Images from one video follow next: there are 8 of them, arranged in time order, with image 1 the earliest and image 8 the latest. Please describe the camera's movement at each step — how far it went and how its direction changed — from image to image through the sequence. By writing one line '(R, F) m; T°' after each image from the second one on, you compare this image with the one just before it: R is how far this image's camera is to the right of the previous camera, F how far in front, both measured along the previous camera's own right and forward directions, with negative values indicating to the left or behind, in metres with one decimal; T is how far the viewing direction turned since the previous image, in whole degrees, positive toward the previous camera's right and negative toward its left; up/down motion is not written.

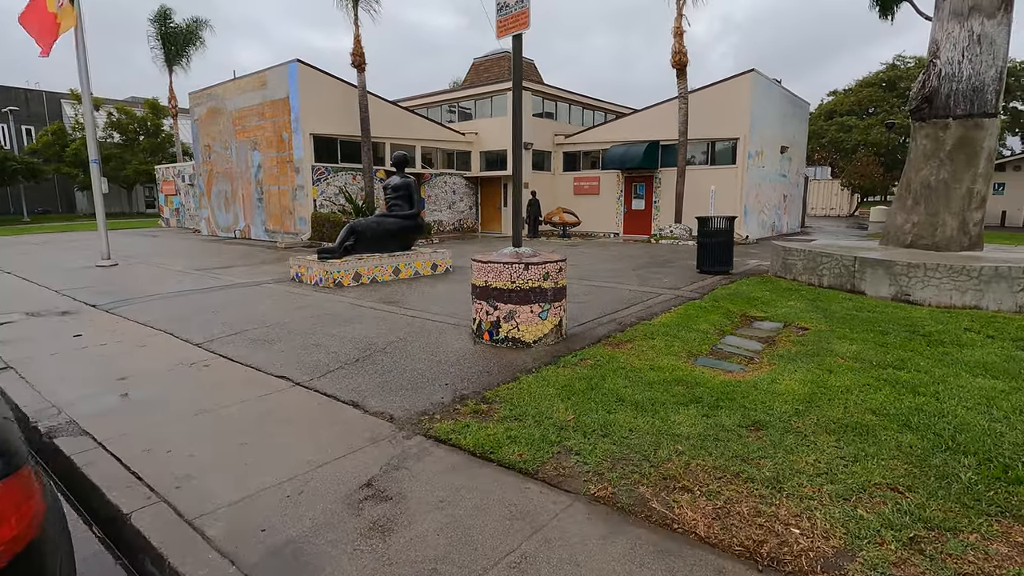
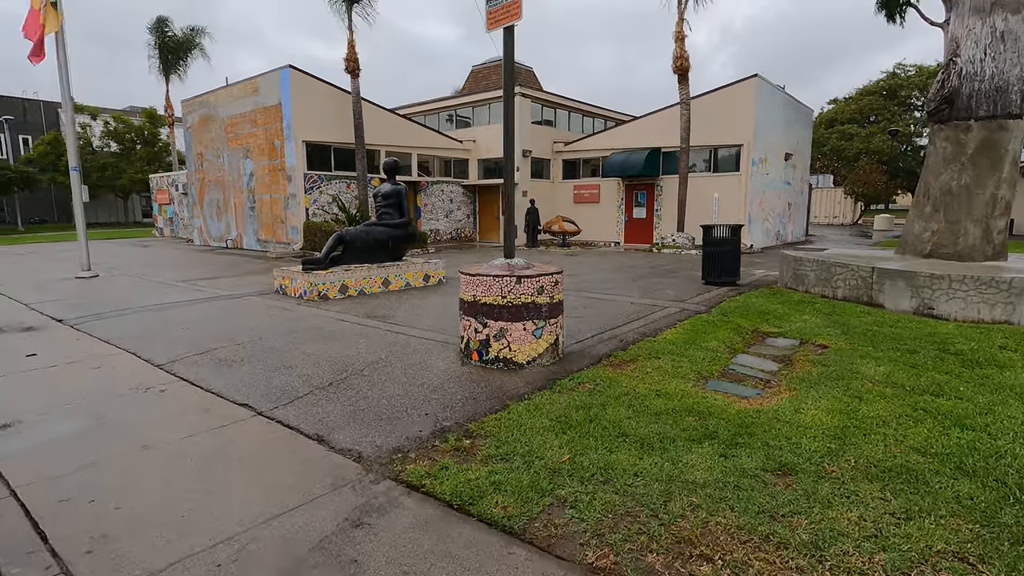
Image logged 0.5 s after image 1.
(+0.1, +0.5) m; 0°
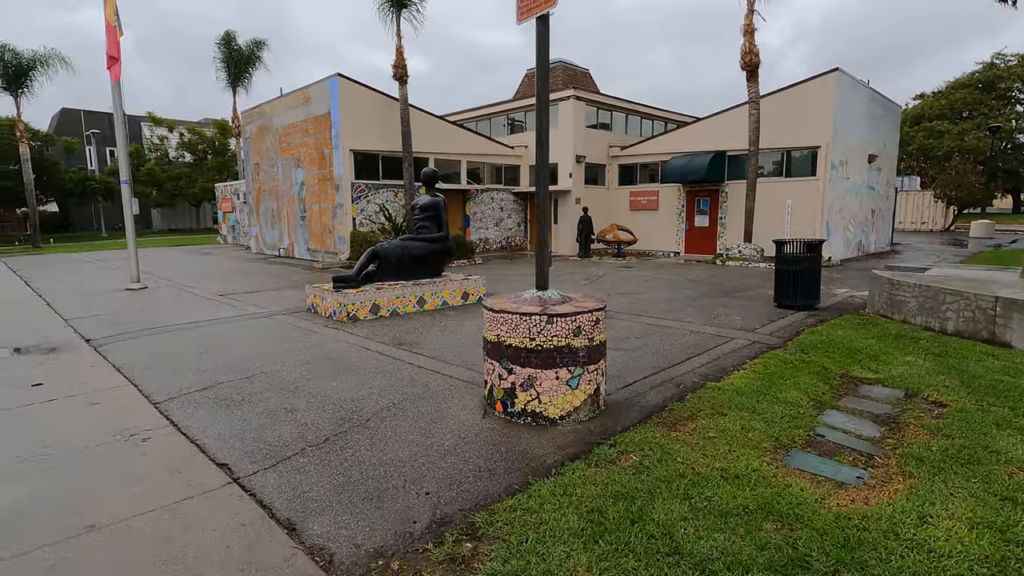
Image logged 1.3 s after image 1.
(+0.2, +0.8) m; -6°
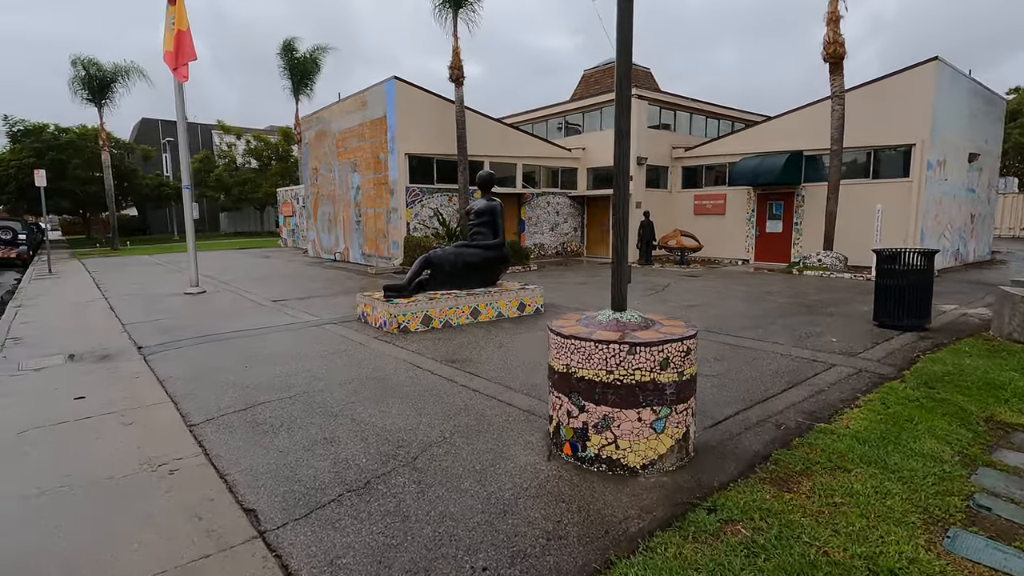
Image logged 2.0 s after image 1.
(-0.1, +0.6) m; -5°
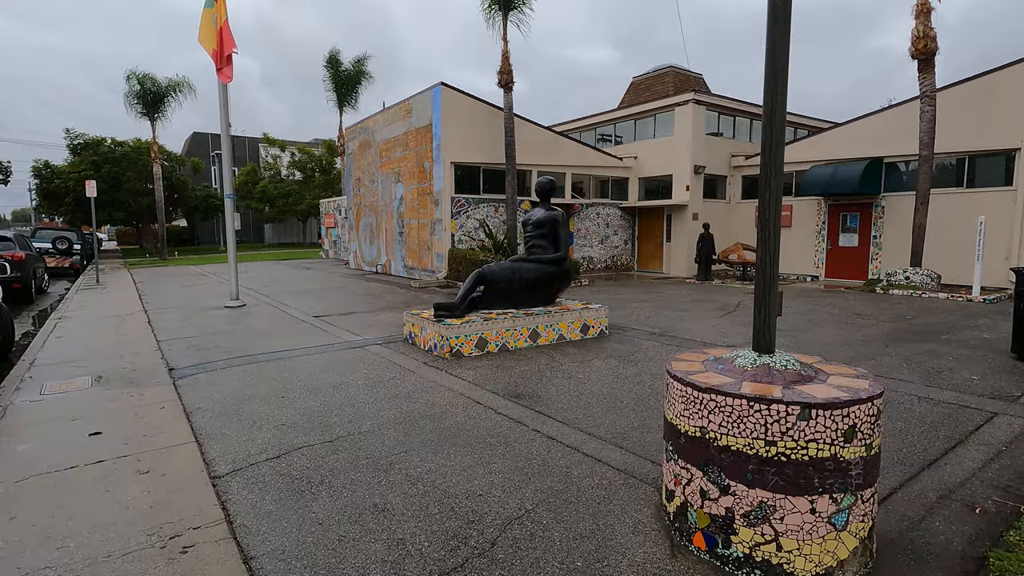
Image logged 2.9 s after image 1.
(-0.4, +0.8) m; -4°
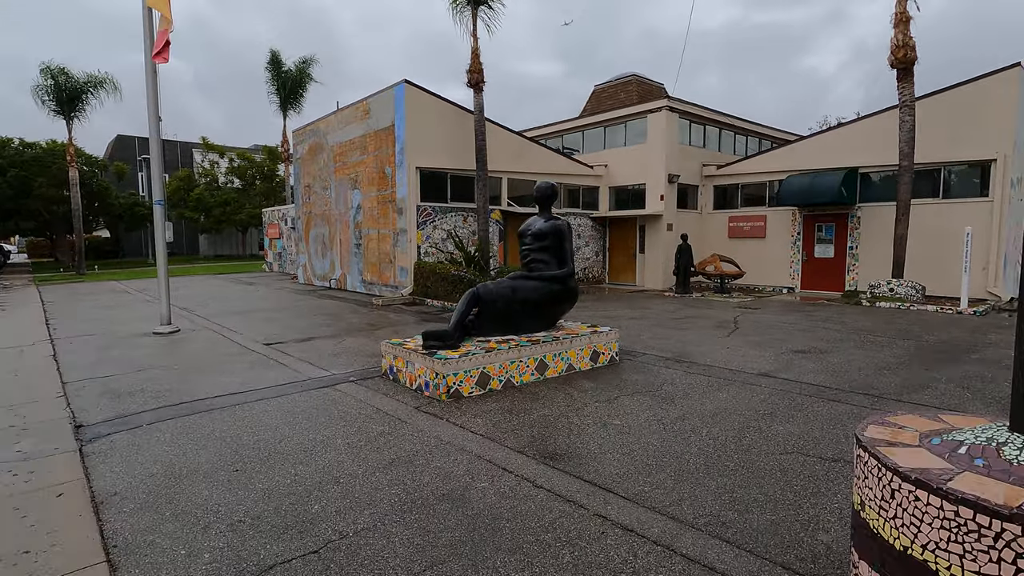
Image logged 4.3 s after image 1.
(-0.6, +1.1) m; +6°
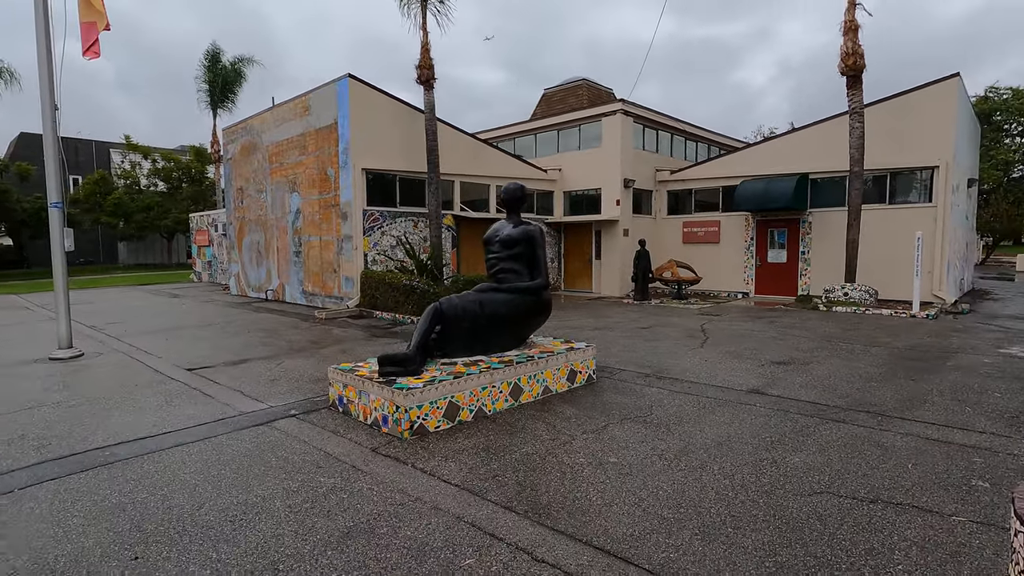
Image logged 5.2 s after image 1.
(-0.2, +0.7) m; +6°
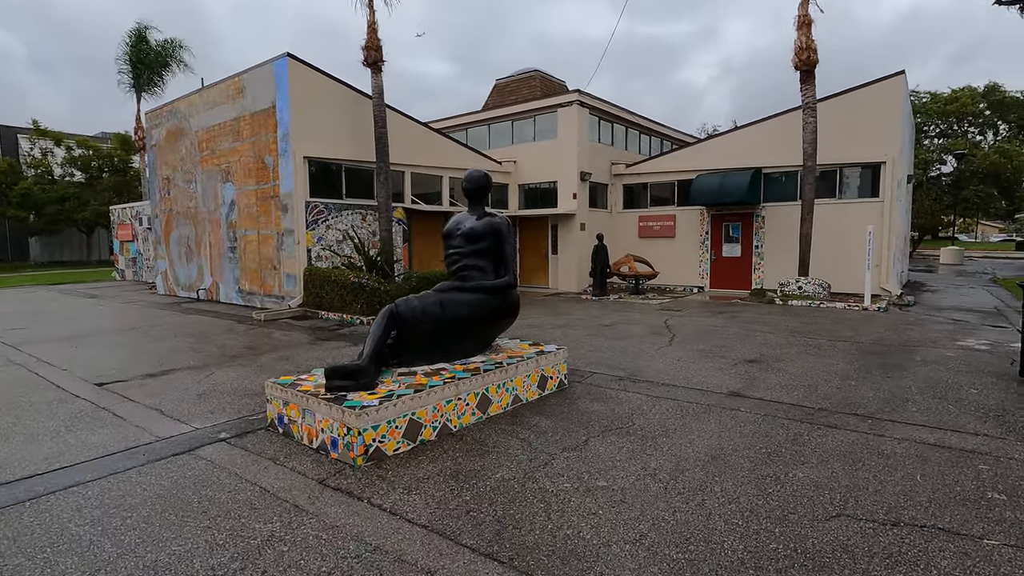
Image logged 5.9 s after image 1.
(-0.1, +0.6) m; +5°
